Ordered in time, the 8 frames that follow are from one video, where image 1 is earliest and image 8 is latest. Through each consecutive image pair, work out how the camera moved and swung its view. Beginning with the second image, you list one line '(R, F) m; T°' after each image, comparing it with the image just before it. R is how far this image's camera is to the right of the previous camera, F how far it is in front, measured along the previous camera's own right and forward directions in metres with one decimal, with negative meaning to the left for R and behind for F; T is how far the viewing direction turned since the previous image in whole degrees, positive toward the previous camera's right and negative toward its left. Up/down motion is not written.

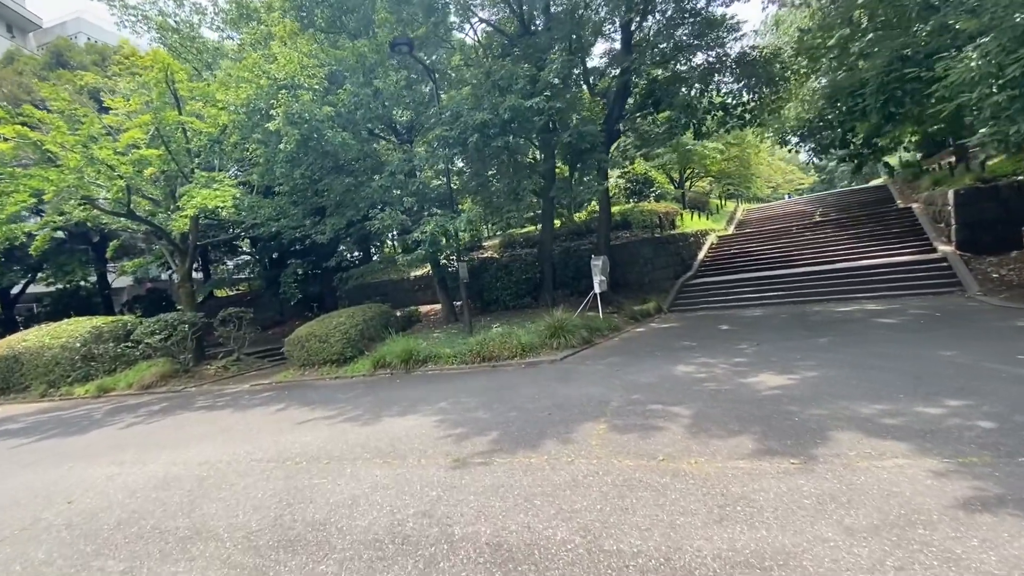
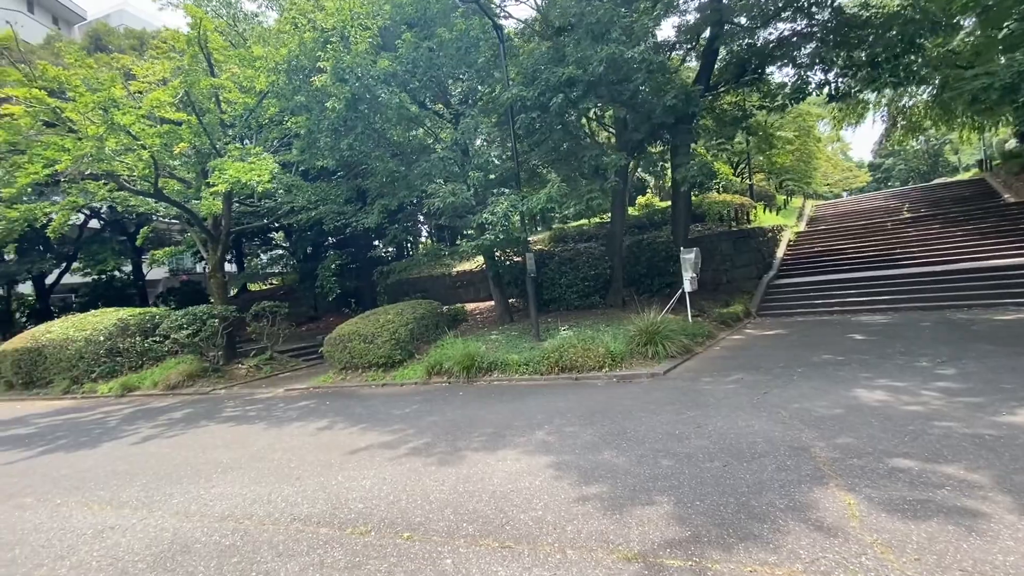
(-1.2, +2.0) m; -3°
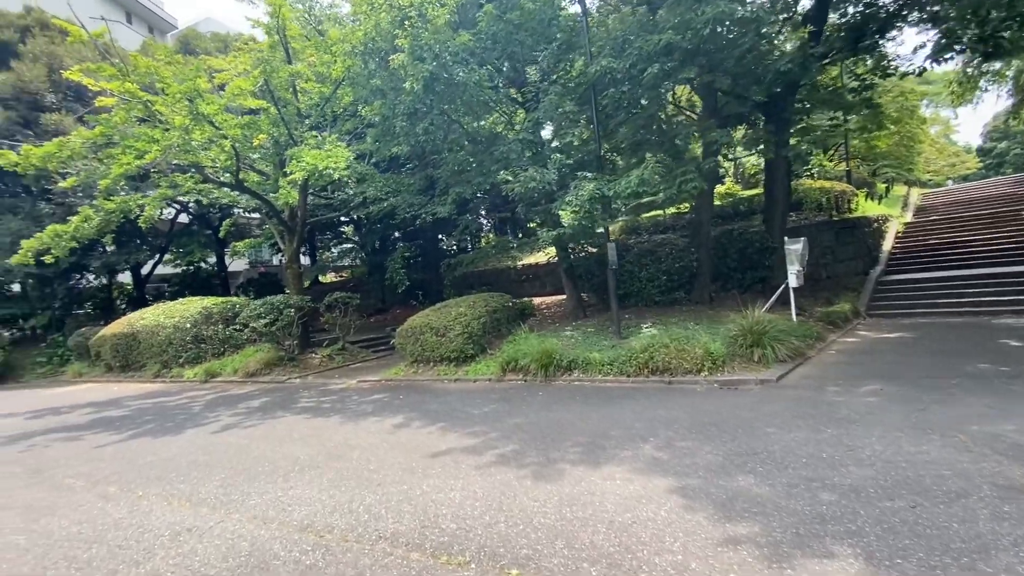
(-0.5, +0.7) m; -7°
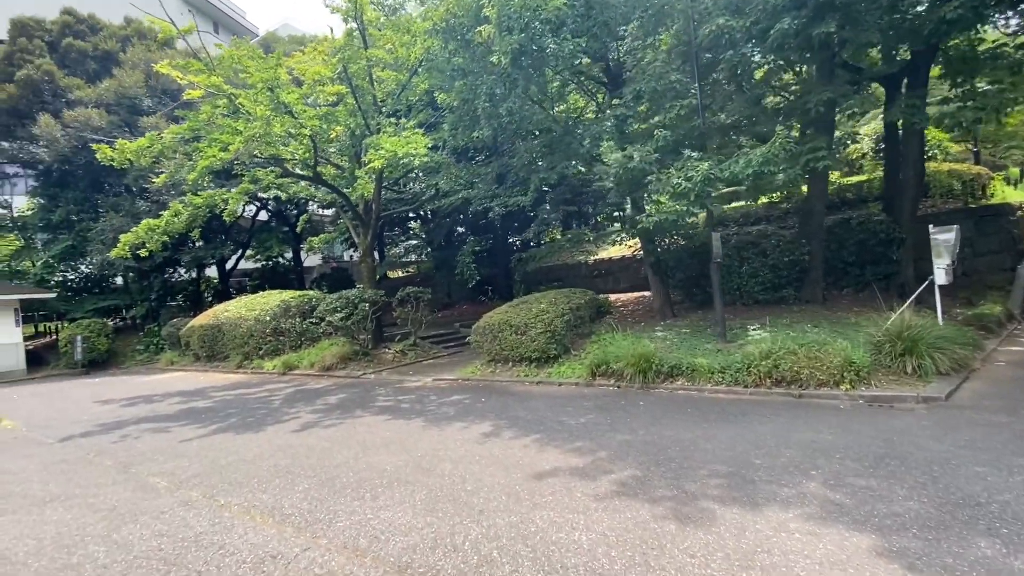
(-0.6, +0.8) m; -7°
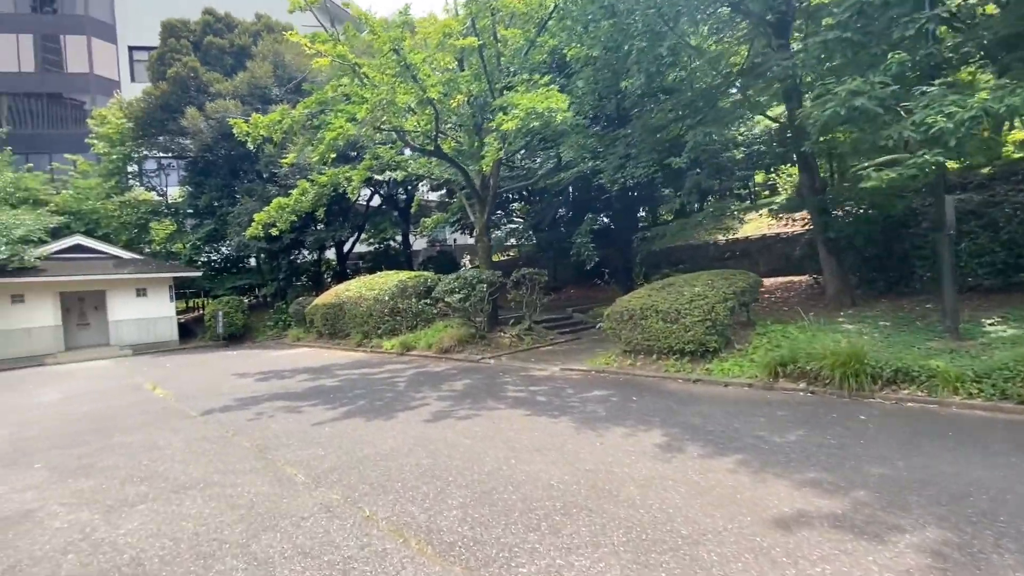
(-0.9, +1.1) m; -11°
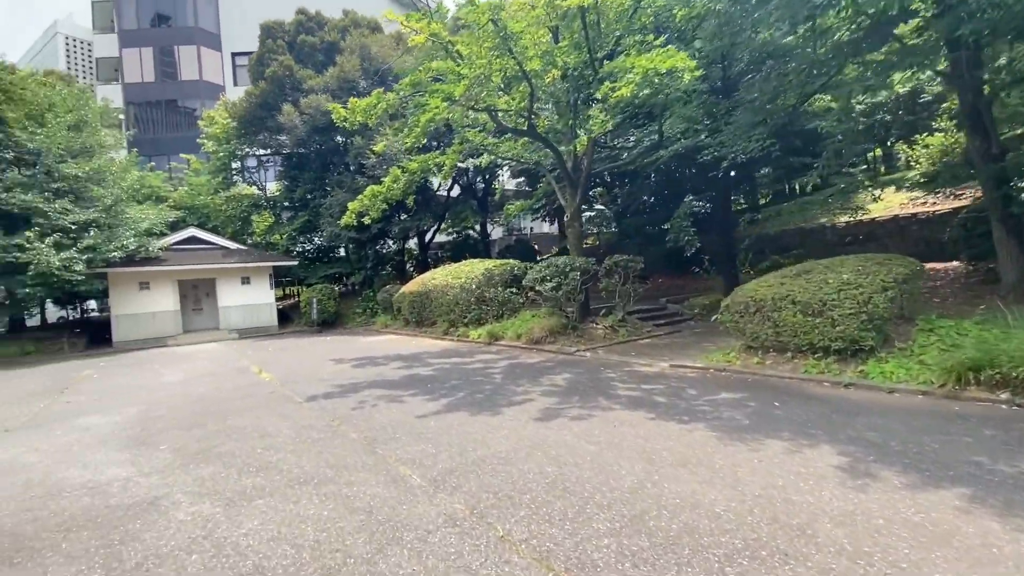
(-0.6, +0.6) m; -8°
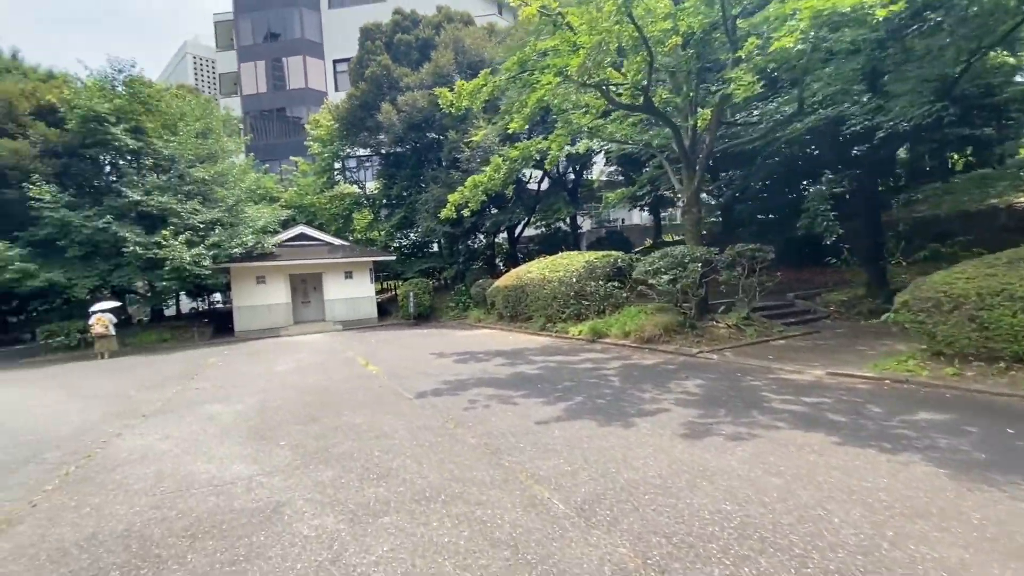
(-0.6, +0.7) m; -10°
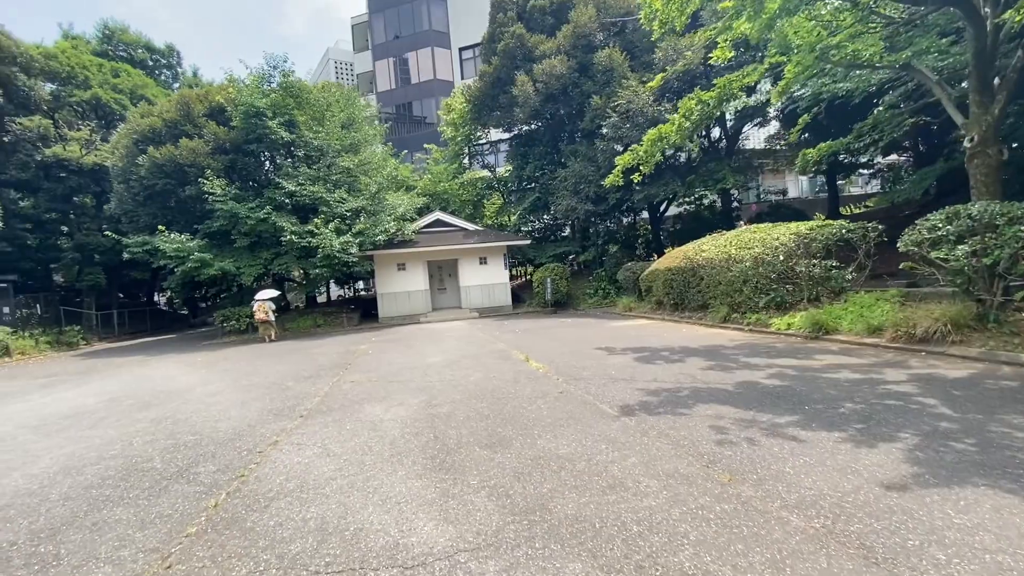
(-1.5, +2.0) m; -13°
